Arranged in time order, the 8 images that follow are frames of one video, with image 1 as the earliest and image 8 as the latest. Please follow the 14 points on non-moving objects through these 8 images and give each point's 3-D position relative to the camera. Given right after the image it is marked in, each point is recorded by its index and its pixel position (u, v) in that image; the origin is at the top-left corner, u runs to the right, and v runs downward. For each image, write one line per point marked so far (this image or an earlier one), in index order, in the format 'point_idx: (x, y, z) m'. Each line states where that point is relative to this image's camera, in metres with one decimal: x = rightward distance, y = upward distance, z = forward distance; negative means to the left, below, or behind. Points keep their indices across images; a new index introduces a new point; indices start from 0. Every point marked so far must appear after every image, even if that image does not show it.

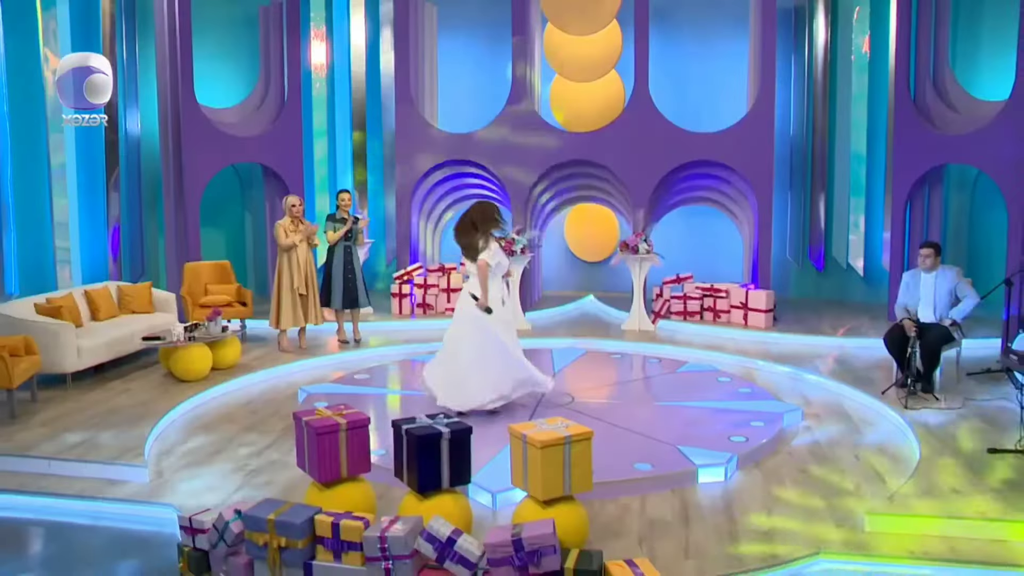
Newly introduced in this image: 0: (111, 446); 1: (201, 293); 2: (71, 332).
0: (-2.5, -1.0, +5.6) m
1: (-3.0, 0.0, +8.9) m
2: (-3.3, -0.3, +6.8) m
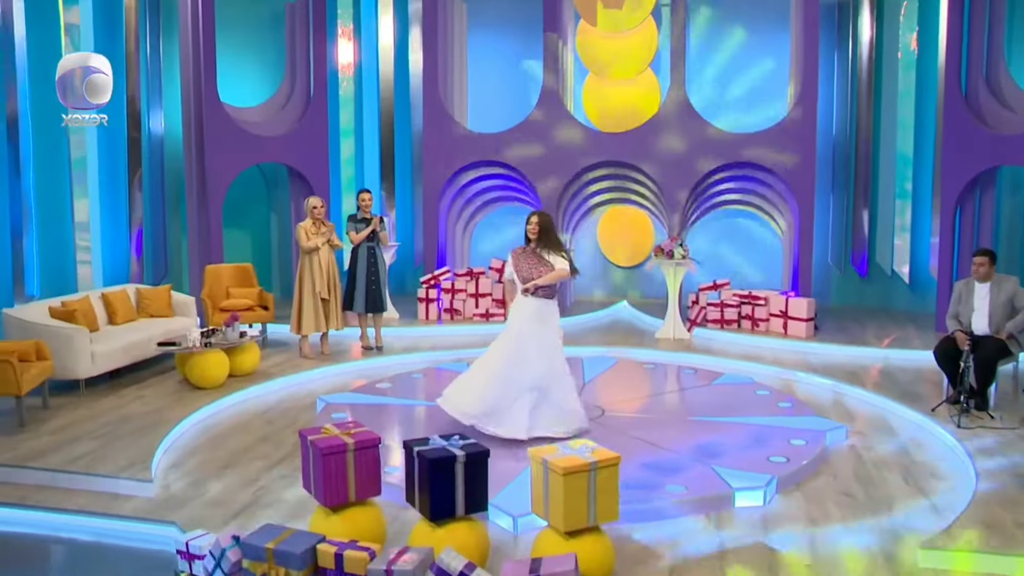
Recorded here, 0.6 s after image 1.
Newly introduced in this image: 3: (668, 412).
0: (-2.3, -1.0, +5.4) m
1: (-2.7, -0.1, +8.7) m
2: (-3.1, -0.3, +6.6) m
3: (+1.1, -0.9, +6.5) m
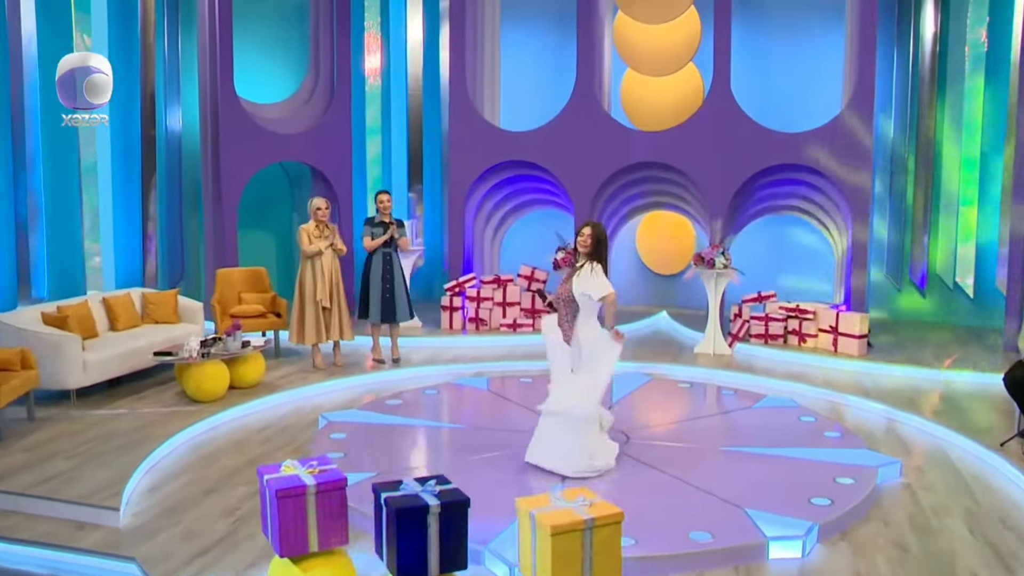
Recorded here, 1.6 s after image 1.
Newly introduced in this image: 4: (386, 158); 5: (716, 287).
0: (-2.3, -1.0, +5.0) m
1: (-2.5, -0.1, +8.2) m
2: (-3.0, -0.4, +6.2) m
3: (+1.2, -1.0, +5.9) m
4: (-1.4, +1.5, +10.2) m
5: (+1.8, 0.0, +8.0) m
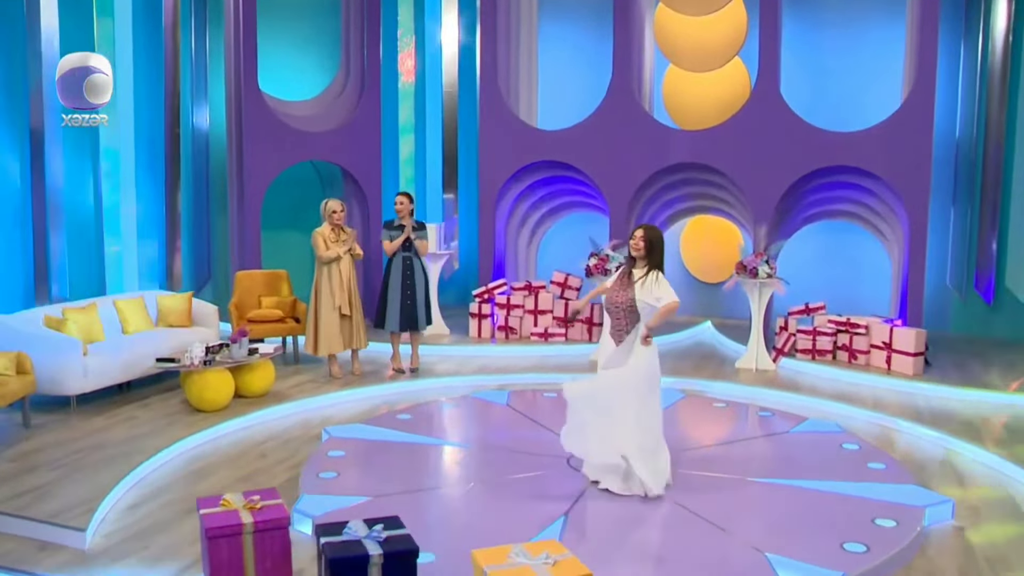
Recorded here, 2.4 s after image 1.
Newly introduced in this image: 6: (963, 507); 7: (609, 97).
0: (-2.3, -1.1, +4.7) m
1: (-2.2, -0.1, +8.0) m
2: (-2.8, -0.4, +6.0) m
3: (+1.3, -1.1, +5.4) m
4: (-1.0, +1.4, +9.9) m
5: (+2.0, -0.1, +7.5) m
6: (+2.4, -1.2, +4.9) m
7: (+0.8, +1.7, +8.0) m
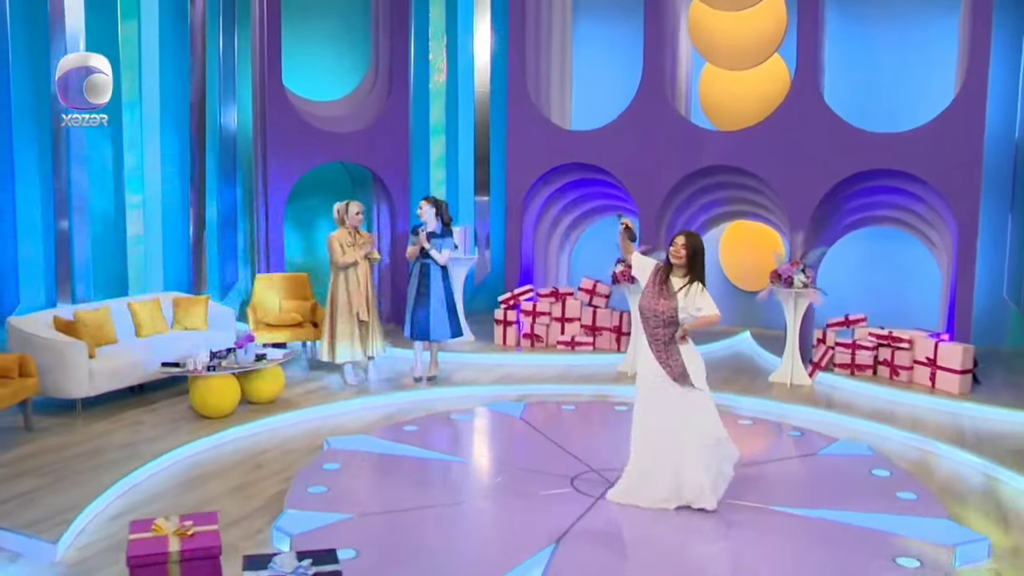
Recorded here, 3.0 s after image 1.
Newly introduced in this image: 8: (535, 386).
0: (-2.3, -1.1, +4.6) m
1: (-2.0, -0.2, +7.9) m
2: (-2.8, -0.4, +5.9) m
3: (+1.3, -1.1, +5.0) m
4: (-0.6, +1.4, +9.7) m
5: (+2.2, -0.2, +7.0) m
6: (+2.3, -1.2, +4.4) m
7: (+1.1, +1.6, +7.7) m
8: (+0.2, -0.8, +7.3) m
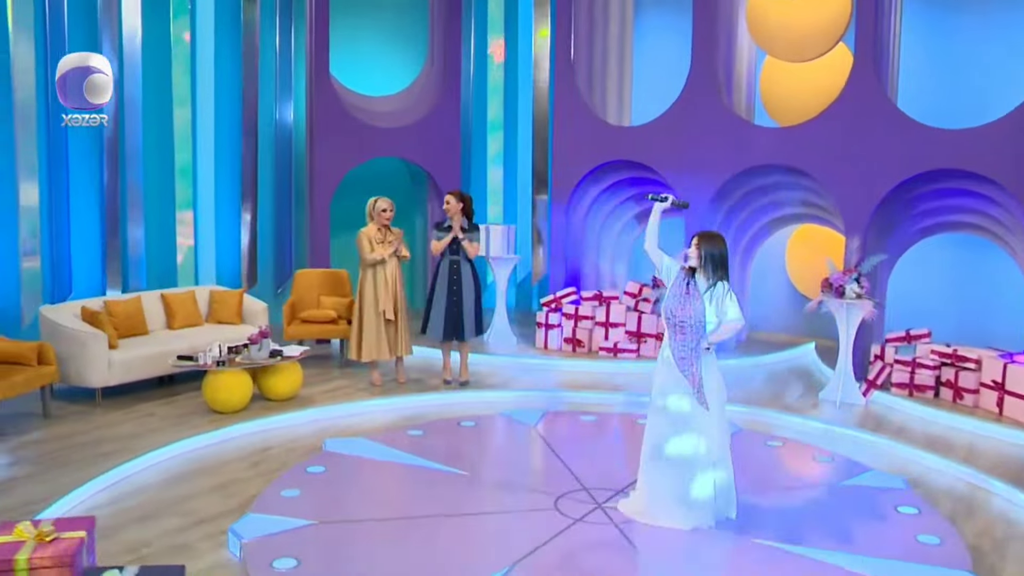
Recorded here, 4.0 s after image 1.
0: (-2.4, -1.0, +4.7) m
1: (-1.7, -0.1, +7.8) m
2: (-2.7, -0.4, +6.0) m
3: (+1.2, -1.2, +4.6) m
4: (0.0, +1.4, +9.5) m
5: (+2.3, -0.2, +6.5) m
6: (+2.2, -1.3, +3.8) m
7: (+1.4, +1.6, +7.2) m
8: (+0.4, -0.8, +7.0) m
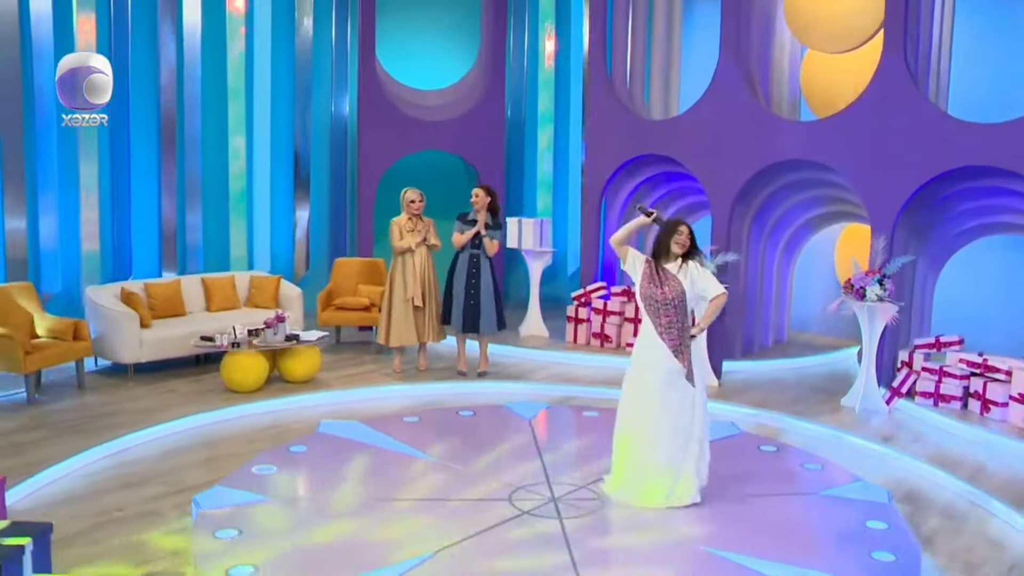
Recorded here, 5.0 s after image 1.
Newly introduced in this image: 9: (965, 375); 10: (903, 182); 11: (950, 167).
0: (-2.6, -0.9, +5.1) m
1: (-1.4, 0.0, +8.1) m
2: (-2.7, -0.2, +6.4) m
3: (+0.9, -1.2, +4.5) m
4: (+0.5, +1.4, +9.5) m
5: (+2.4, -0.2, +6.2) m
6: (+1.8, -1.3, +3.6) m
7: (+1.6, +1.6, +7.1) m
8: (+0.5, -0.8, +7.0) m
9: (+3.1, -0.6, +6.1) m
10: (+2.6, +0.7, +6.2) m
11: (+2.9, +0.8, +6.0) m
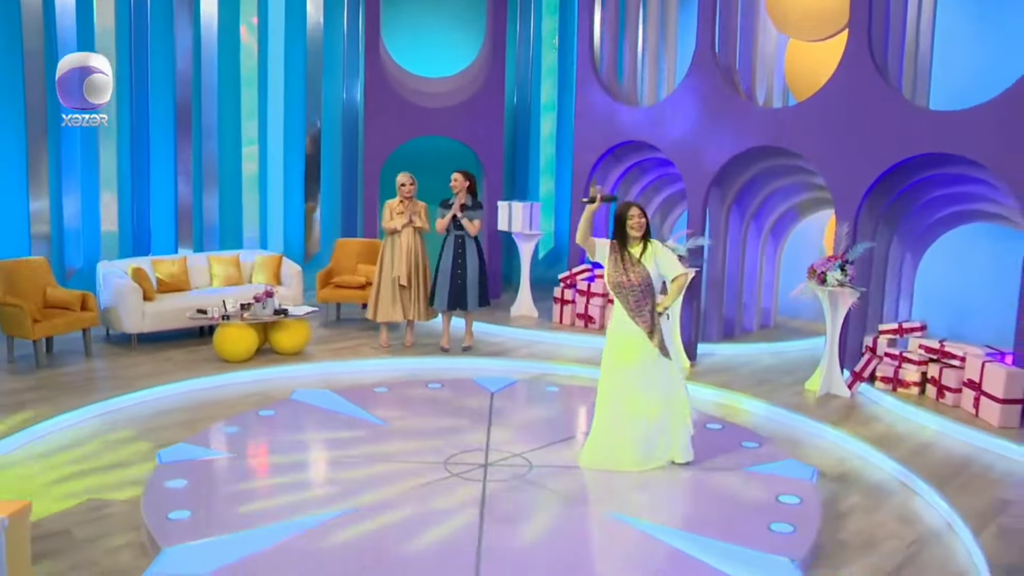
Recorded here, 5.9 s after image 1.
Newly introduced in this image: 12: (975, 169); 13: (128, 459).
0: (-2.9, -0.8, +5.6) m
1: (-1.5, +0.2, +8.5) m
2: (-2.9, 0.0, +7.0) m
3: (+0.6, -1.1, +4.8) m
4: (+0.5, +1.6, +9.7) m
5: (+2.2, -0.1, +6.3) m
6: (+1.4, -1.3, +3.8) m
7: (+1.5, +1.7, +7.2) m
8: (+0.4, -0.6, +7.3) m
9: (+2.8, -0.5, +6.2) m
10: (+2.4, +0.8, +6.3) m
11: (+2.6, +0.9, +6.0) m
12: (+3.0, +0.8, +6.0) m
13: (-2.1, -1.0, +5.1) m
